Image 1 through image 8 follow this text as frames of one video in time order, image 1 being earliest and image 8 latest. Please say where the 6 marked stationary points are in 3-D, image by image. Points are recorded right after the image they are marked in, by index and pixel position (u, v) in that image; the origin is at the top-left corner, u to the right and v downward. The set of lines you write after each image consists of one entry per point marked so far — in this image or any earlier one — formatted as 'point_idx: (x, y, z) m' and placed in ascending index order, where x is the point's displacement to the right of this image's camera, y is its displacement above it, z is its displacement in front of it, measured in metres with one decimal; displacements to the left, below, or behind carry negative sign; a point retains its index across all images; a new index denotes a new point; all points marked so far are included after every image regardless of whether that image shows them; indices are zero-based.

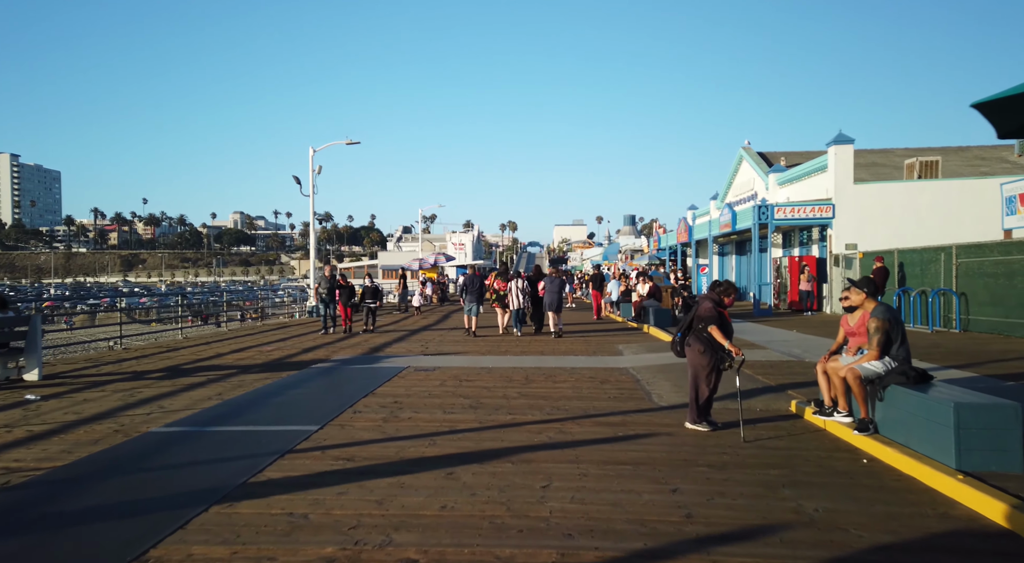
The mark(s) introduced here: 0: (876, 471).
0: (+2.9, -1.5, +6.1) m
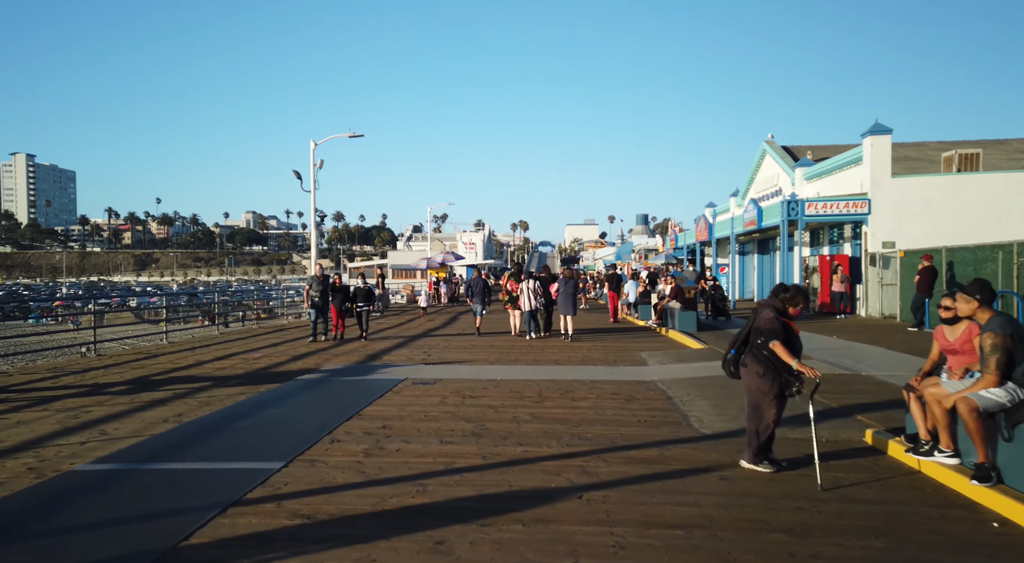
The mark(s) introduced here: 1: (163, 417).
0: (+3.0, -1.6, +4.5) m
1: (-3.9, -1.5, +8.6) m
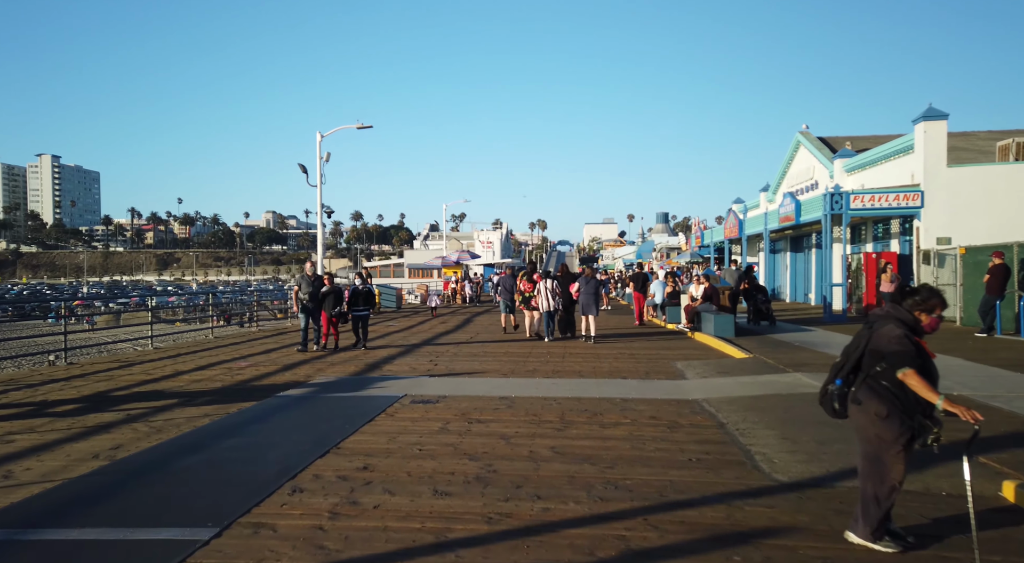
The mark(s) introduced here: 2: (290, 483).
0: (+3.0, -1.6, +2.7) m
1: (-3.8, -1.5, +6.9) m
2: (-1.7, -1.5, +5.8) m
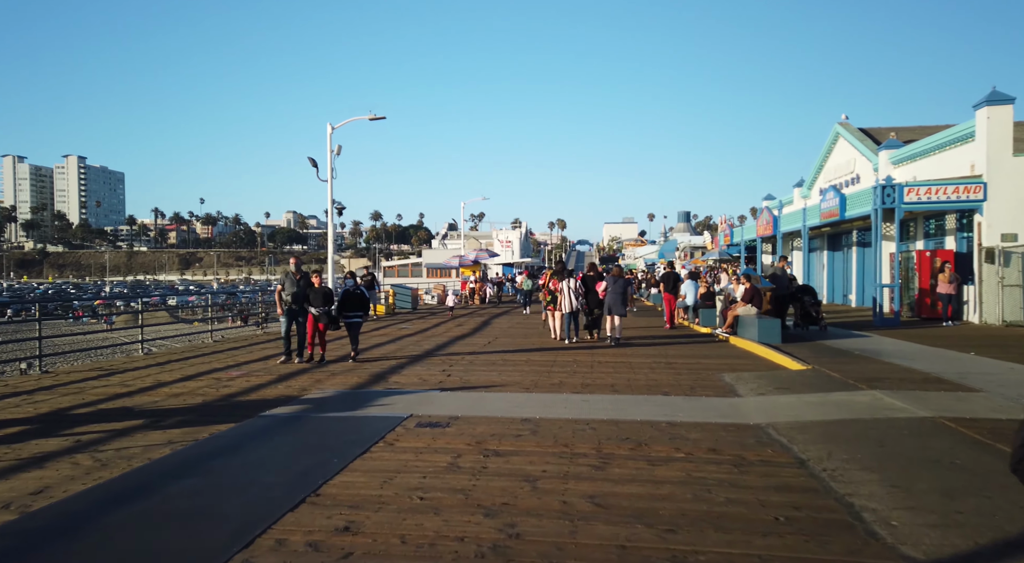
0: (+3.1, -1.6, +1.1) m
1: (-3.6, -1.5, +5.5) m
2: (-1.5, -1.5, +4.3) m
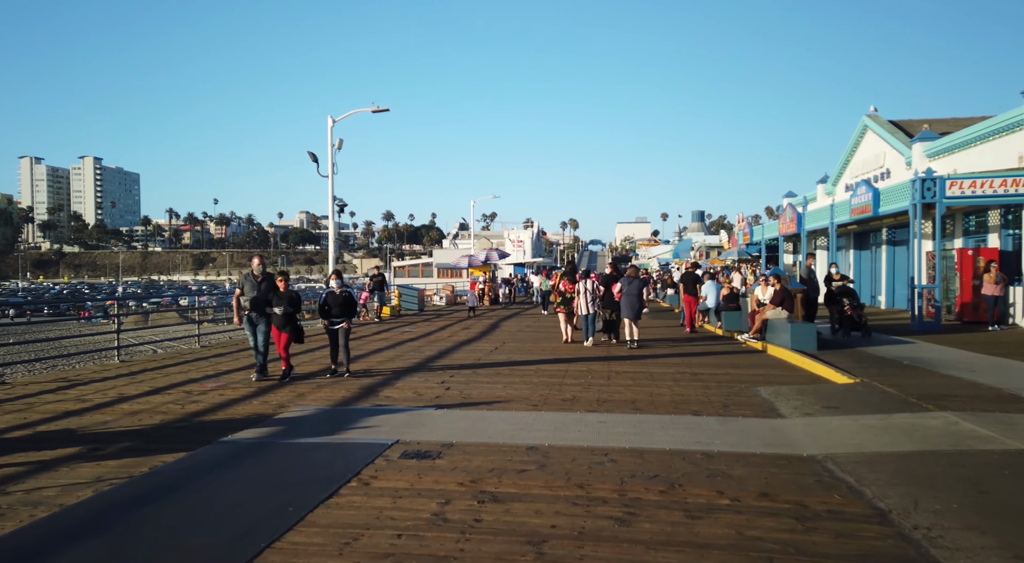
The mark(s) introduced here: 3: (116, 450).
0: (+3.1, -1.6, -0.3) m
1: (-3.6, -1.6, +4.2) m
2: (-1.6, -1.6, +3.0) m
3: (-3.6, -1.5, +6.9) m
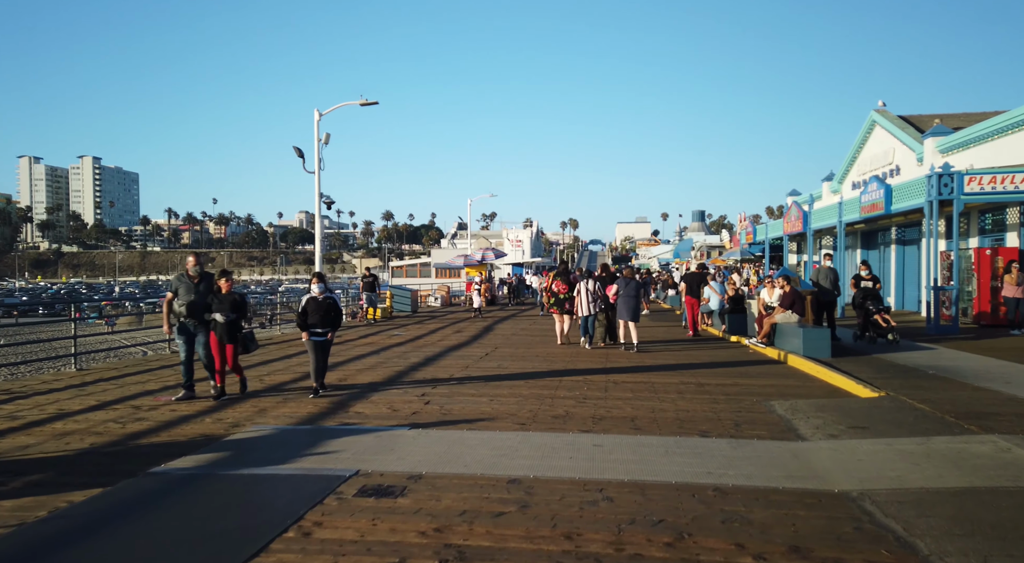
0: (+2.9, -1.6, -1.4) m
1: (-3.8, -1.6, +3.1) m
2: (-1.7, -1.6, +2.0) m
3: (-3.8, -1.6, +5.9) m
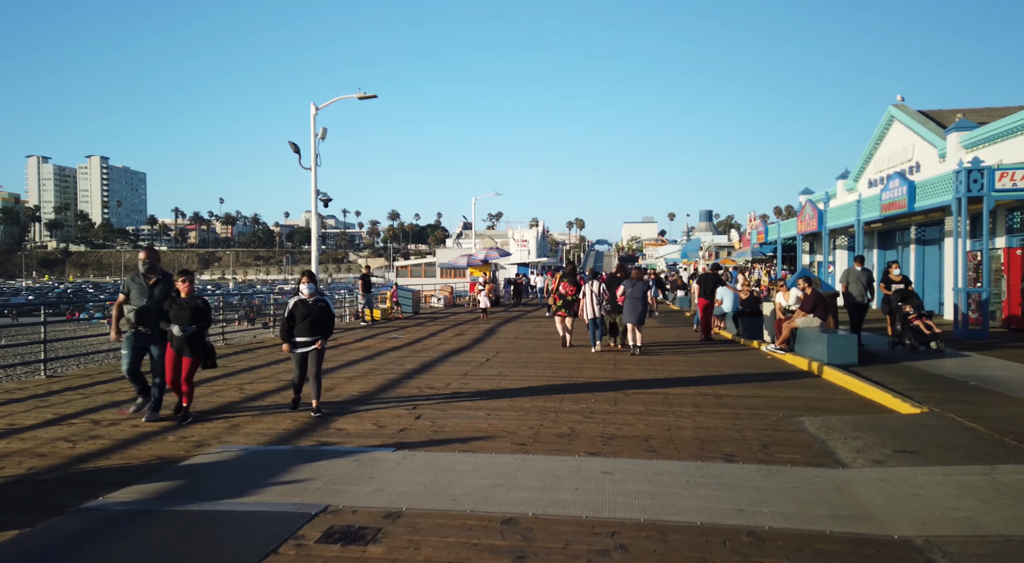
0: (+2.8, -1.6, -2.3) m
1: (-3.8, -1.6, +2.2) m
2: (-1.8, -1.6, +1.0) m
3: (-3.8, -1.6, +5.0) m
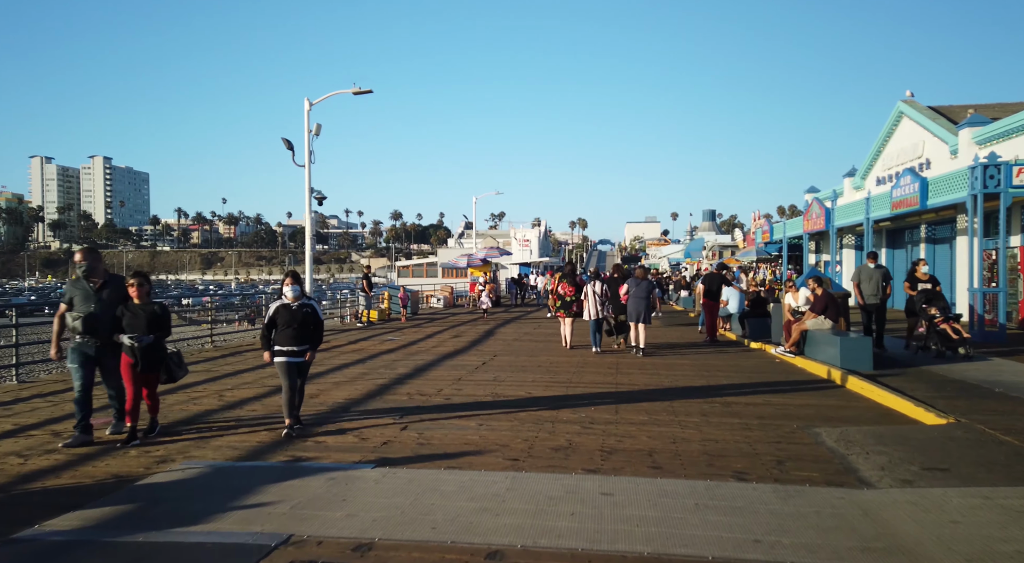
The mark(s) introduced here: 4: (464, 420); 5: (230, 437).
0: (+2.7, -1.7, -2.9) m
1: (-3.9, -1.6, +1.6) m
2: (-1.9, -1.6, +0.5) m
3: (-3.9, -1.6, +4.4) m
4: (-0.5, -1.5, +8.2) m
5: (-2.8, -1.5, +7.6) m
